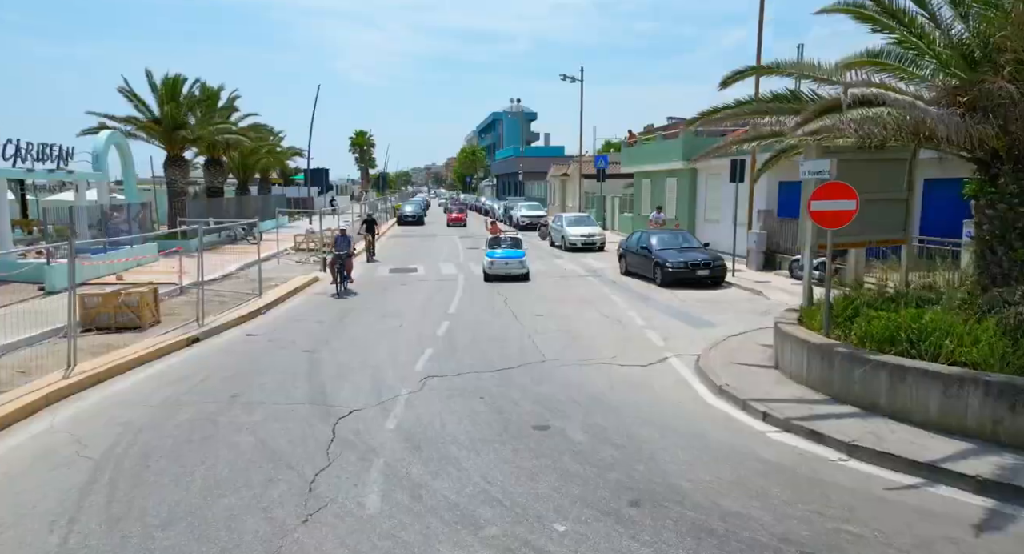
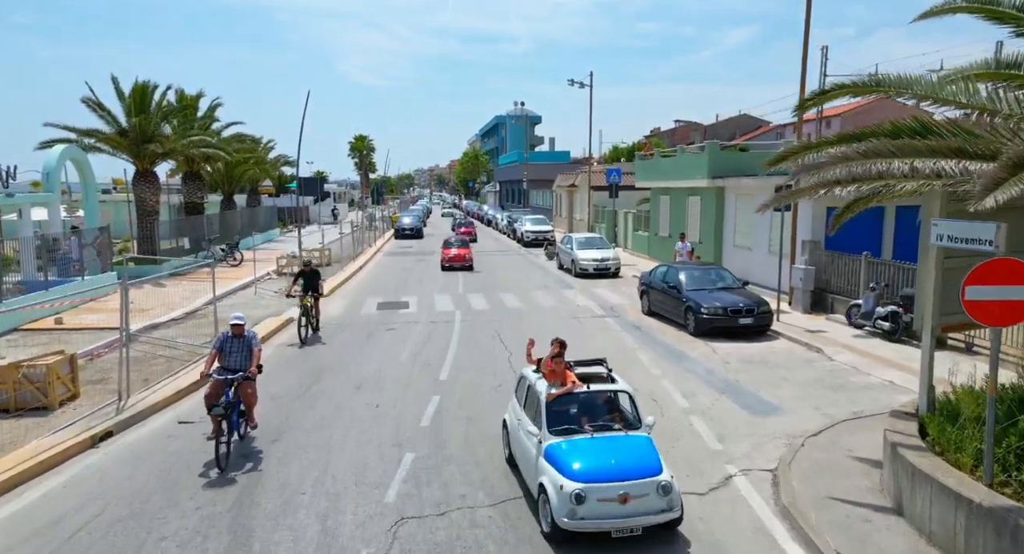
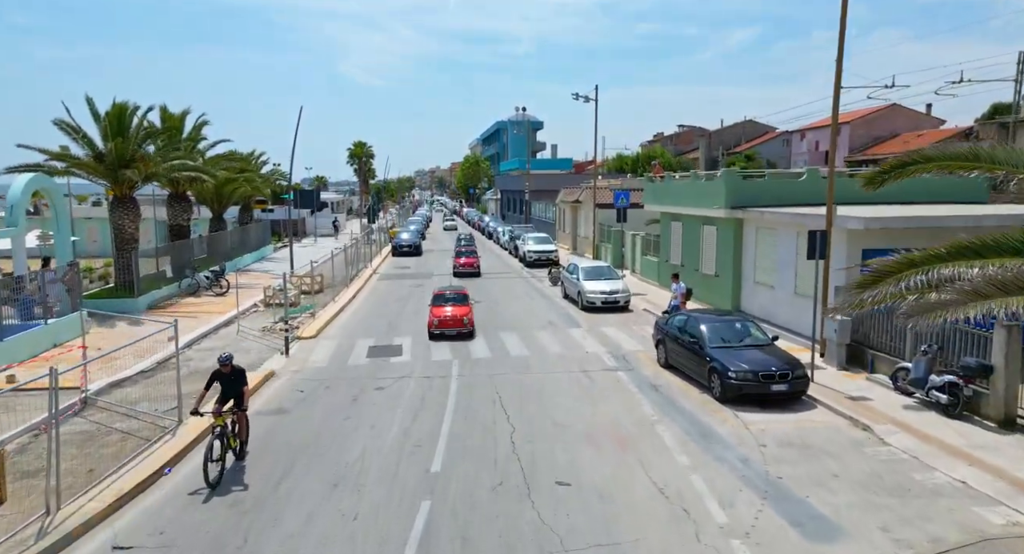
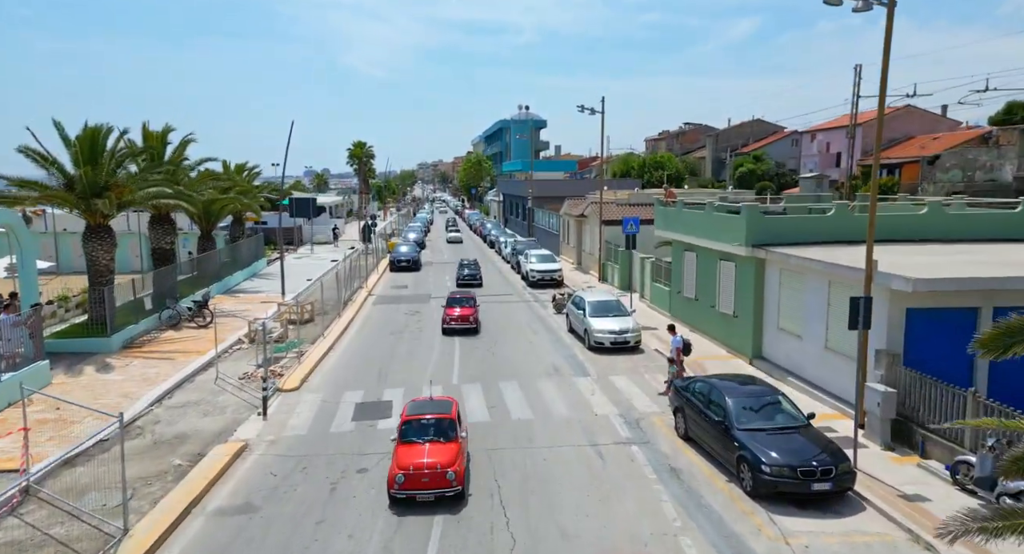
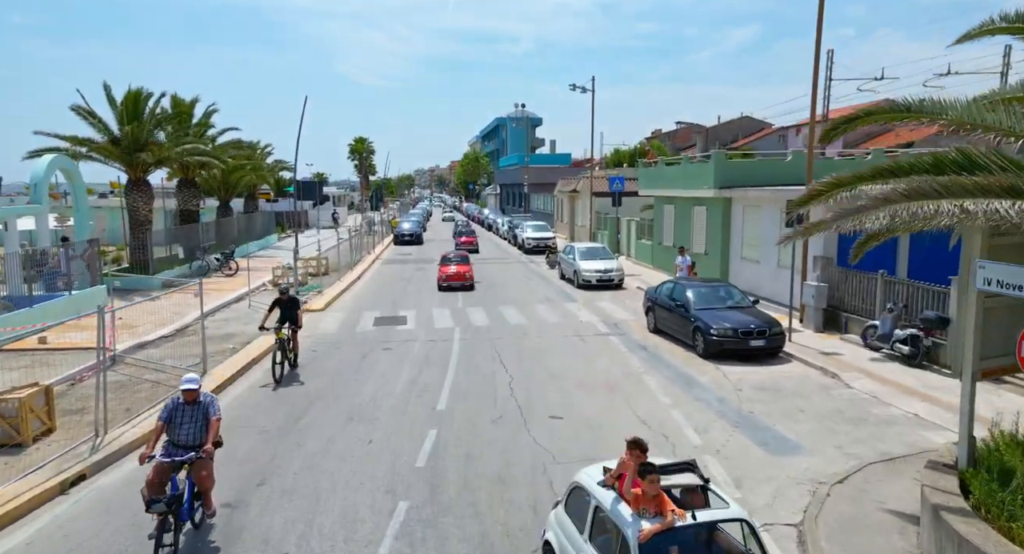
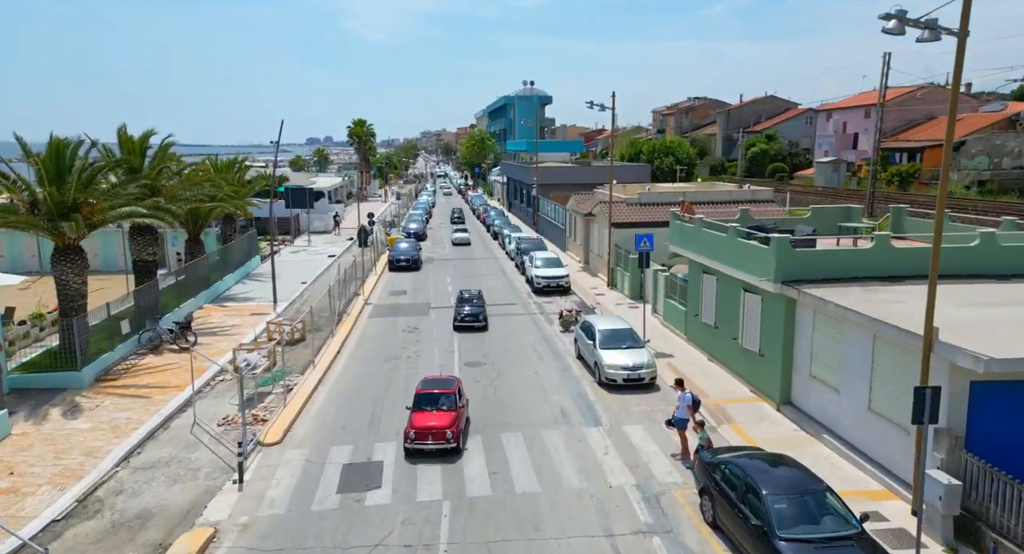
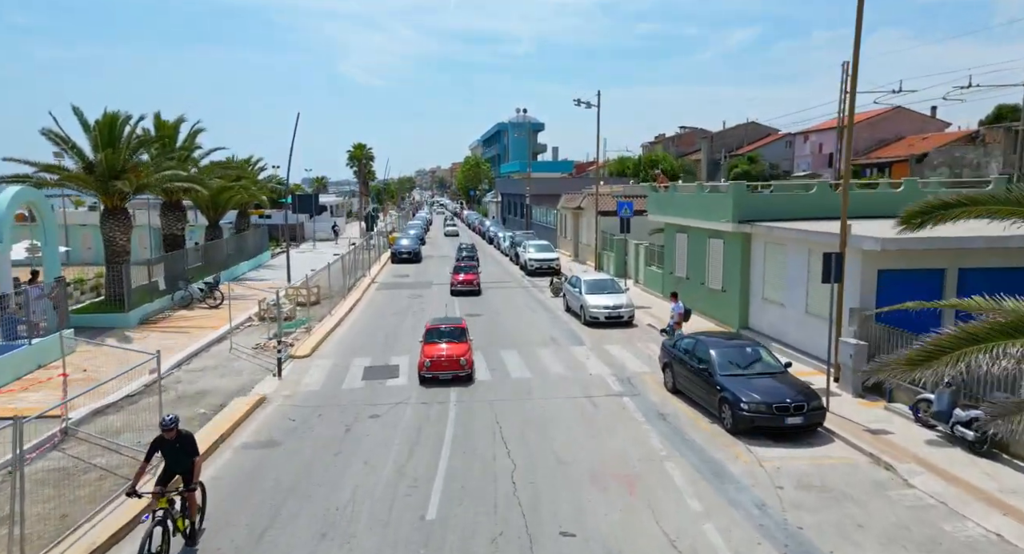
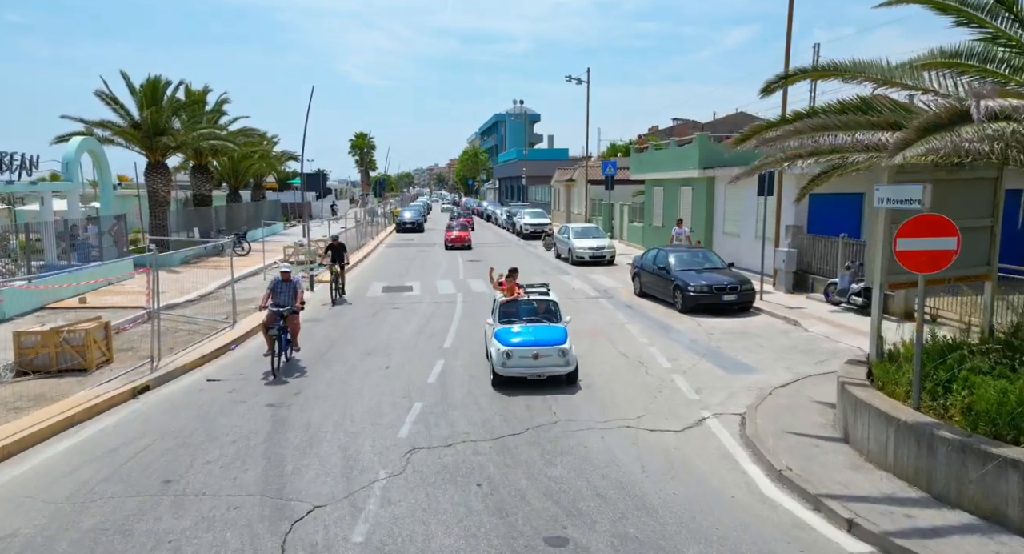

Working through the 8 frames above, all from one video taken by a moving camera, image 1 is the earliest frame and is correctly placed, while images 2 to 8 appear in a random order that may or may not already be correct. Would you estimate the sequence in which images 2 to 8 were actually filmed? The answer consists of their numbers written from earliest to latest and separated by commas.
8, 2, 5, 3, 7, 4, 6
